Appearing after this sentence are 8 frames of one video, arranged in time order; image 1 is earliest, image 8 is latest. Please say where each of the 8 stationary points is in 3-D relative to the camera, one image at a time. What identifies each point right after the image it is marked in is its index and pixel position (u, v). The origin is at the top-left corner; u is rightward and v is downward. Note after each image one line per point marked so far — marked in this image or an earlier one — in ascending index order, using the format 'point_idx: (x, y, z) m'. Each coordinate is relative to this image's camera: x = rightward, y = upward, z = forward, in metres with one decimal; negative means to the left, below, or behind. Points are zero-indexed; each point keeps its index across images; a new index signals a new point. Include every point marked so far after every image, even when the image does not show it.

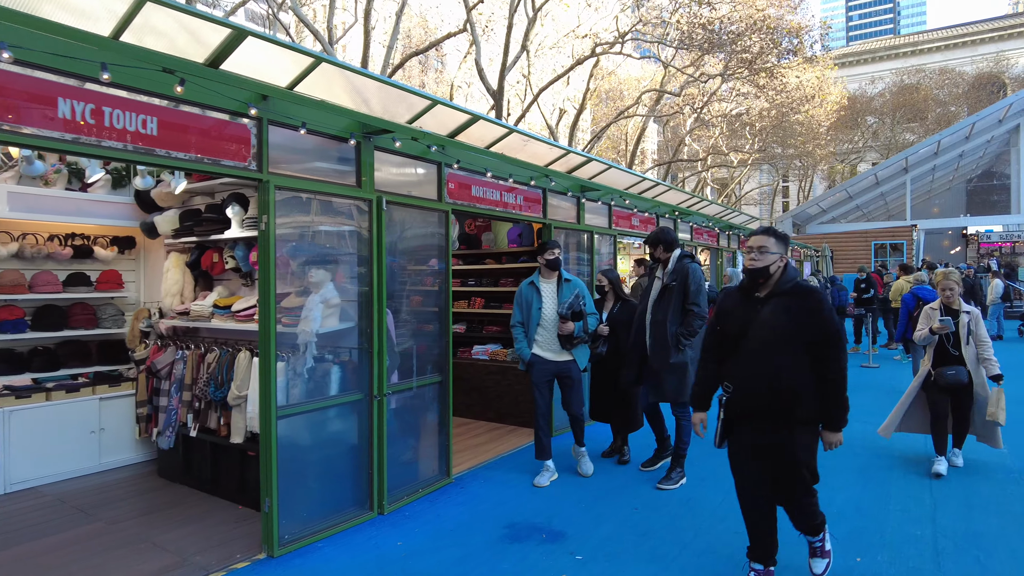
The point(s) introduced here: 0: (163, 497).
0: (-2.8, -1.7, +5.0) m
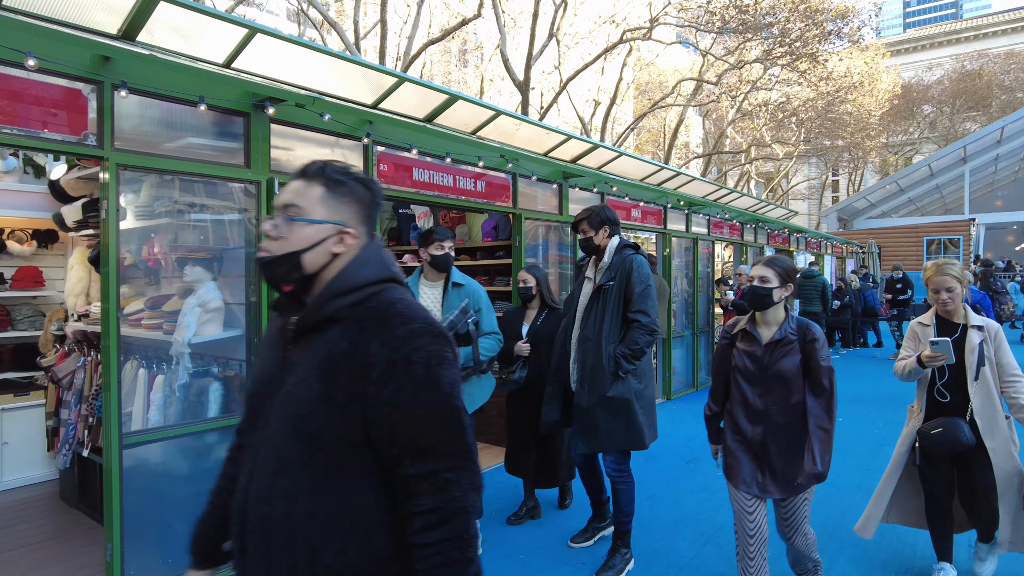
0: (-3.3, -1.7, +4.4) m
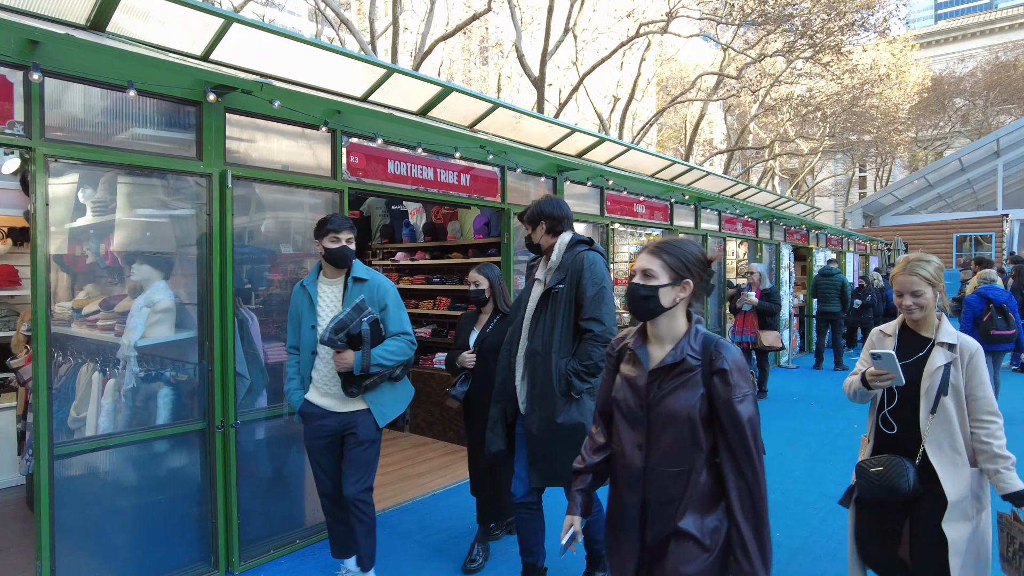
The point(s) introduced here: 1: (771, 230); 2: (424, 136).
0: (-3.4, -1.7, +4.3) m
1: (+5.0, +1.1, +11.7) m
2: (-0.7, +1.2, +4.7) m
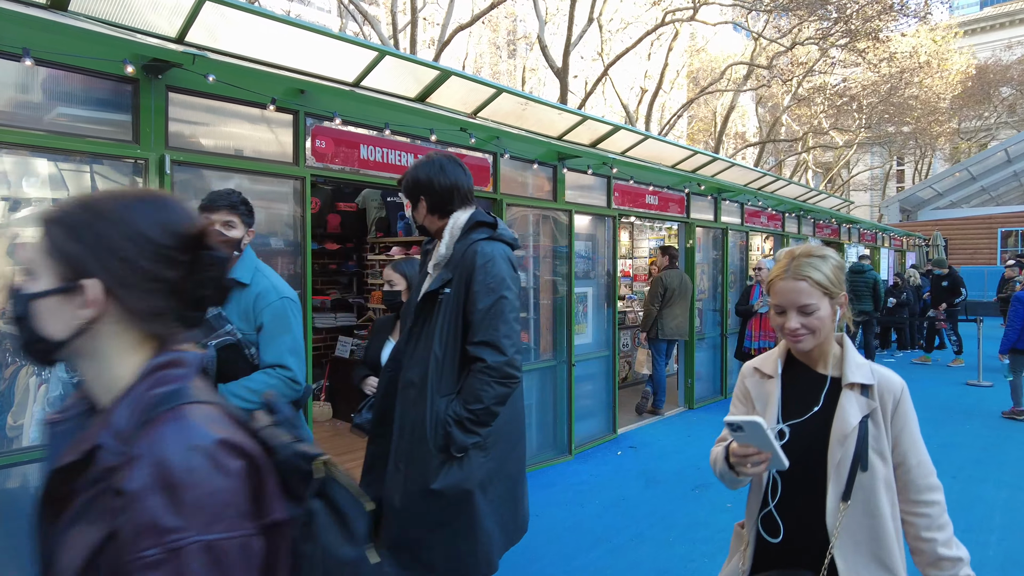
0: (-3.5, -1.7, +4.0) m
1: (+5.2, +1.2, +11.1) m
2: (-0.8, +1.2, +4.3) m
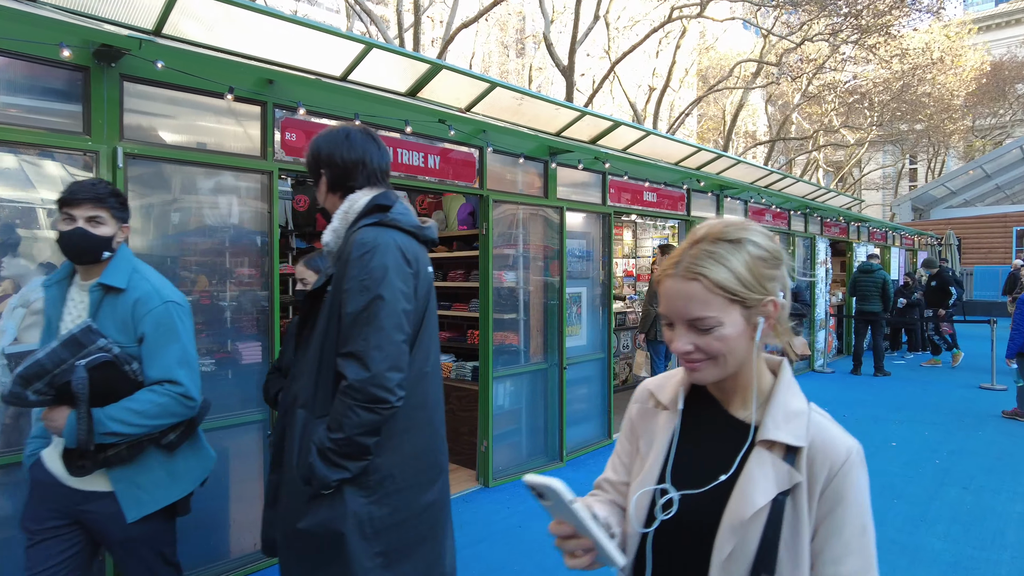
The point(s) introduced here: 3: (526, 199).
0: (-3.7, -1.7, +3.9) m
1: (+5.2, +1.2, +10.8) m
2: (-0.9, +1.2, +4.1) m
3: (+0.1, +0.8, +5.2) m
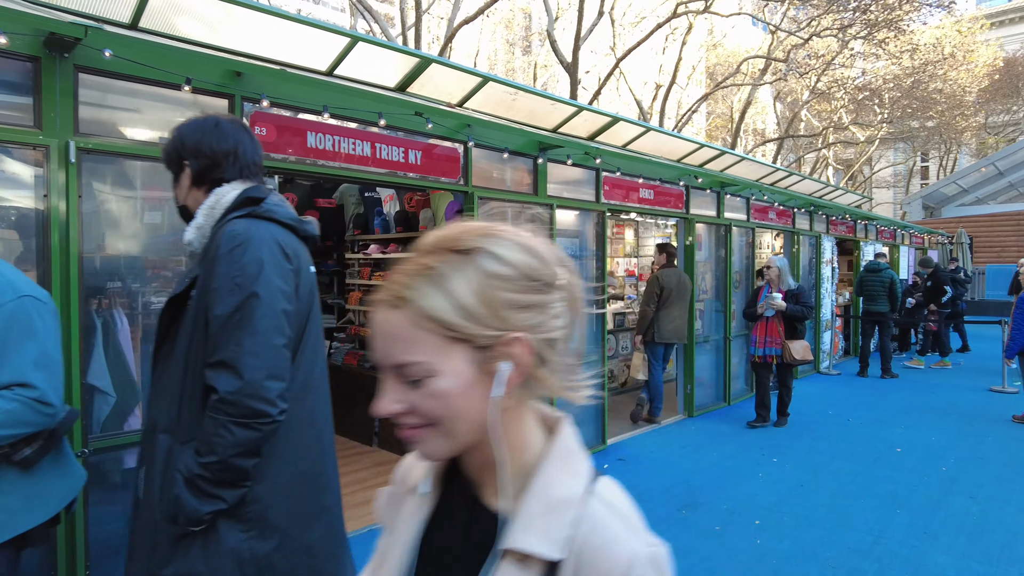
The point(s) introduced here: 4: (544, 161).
0: (-3.8, -1.7, +3.7) m
1: (+5.2, +1.2, +10.6) m
2: (-1.1, +1.2, +3.9) m
3: (0.0, +0.8, +5.1) m
4: (+0.3, +1.1, +5.3) m
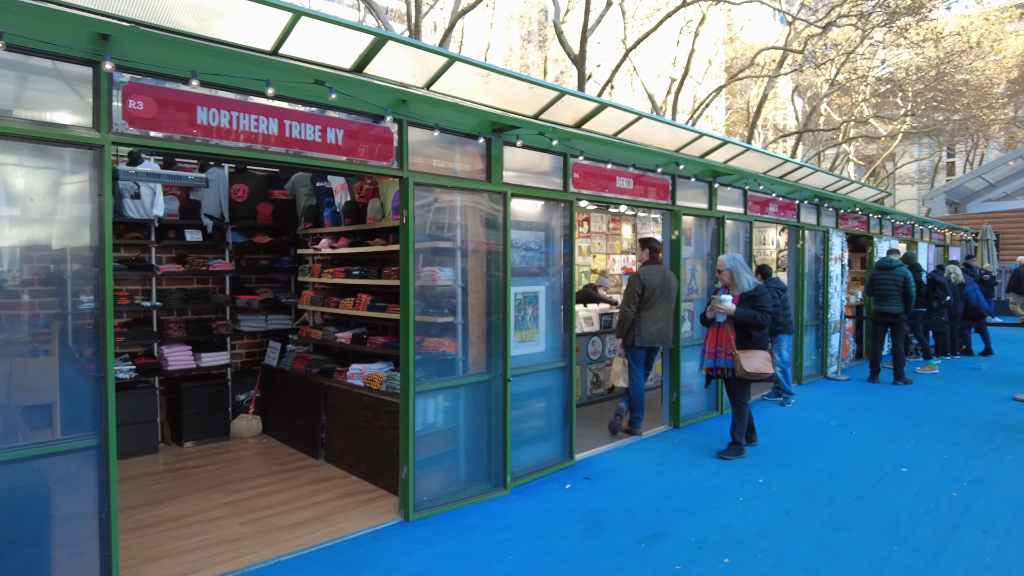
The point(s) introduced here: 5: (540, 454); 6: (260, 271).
0: (-4.2, -1.7, +3.3) m
1: (+4.9, +1.2, +9.8) m
2: (-1.5, +1.2, +3.4) m
3: (-0.4, +0.8, +4.5) m
4: (-0.1, +1.1, +4.8) m
5: (+0.2, -1.4, +5.1) m
6: (-2.7, +0.2, +6.5) m
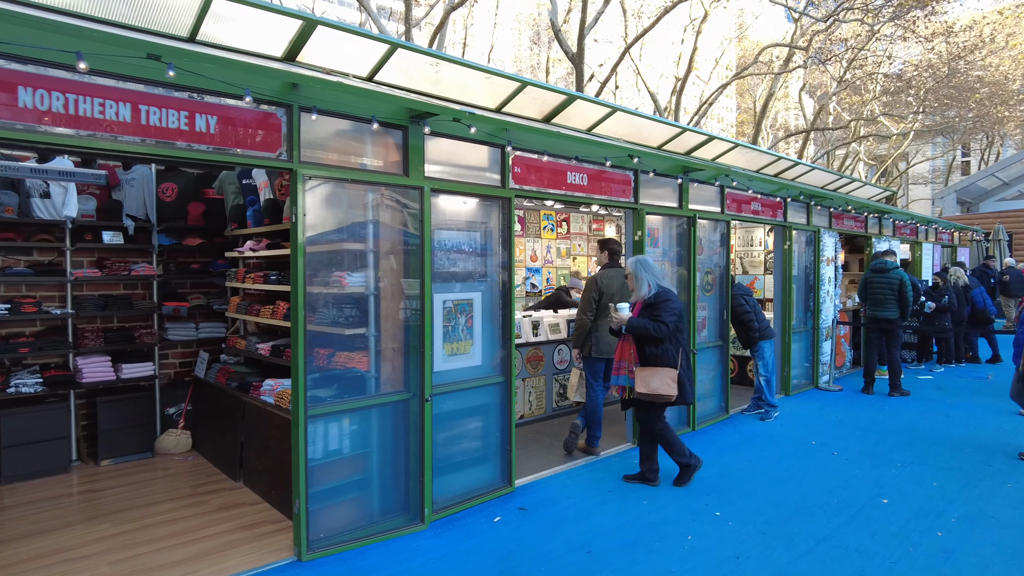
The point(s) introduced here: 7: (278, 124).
0: (-4.8, -1.7, +2.9) m
1: (+4.5, +1.1, +9.2) m
2: (-2.0, +1.1, +2.9) m
3: (-0.9, +0.7, +4.0) m
4: (-0.6, +1.1, +4.3) m
5: (-0.3, -1.4, +4.6) m
6: (-3.2, +0.1, +6.0) m
7: (-1.4, +1.0, +3.6) m
